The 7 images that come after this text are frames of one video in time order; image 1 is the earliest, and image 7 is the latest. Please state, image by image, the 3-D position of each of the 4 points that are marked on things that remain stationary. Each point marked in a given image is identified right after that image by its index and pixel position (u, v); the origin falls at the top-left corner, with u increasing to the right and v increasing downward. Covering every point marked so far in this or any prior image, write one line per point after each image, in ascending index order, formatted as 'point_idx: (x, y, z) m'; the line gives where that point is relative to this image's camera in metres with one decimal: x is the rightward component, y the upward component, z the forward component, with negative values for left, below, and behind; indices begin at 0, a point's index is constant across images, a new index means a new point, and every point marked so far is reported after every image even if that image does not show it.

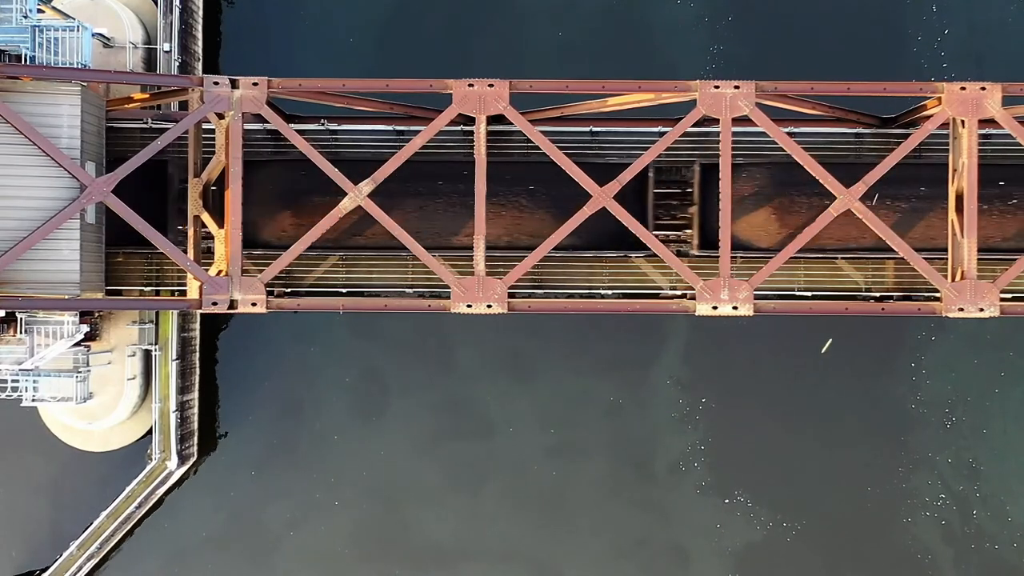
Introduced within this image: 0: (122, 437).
0: (-8.7, -3.4, +15.5) m
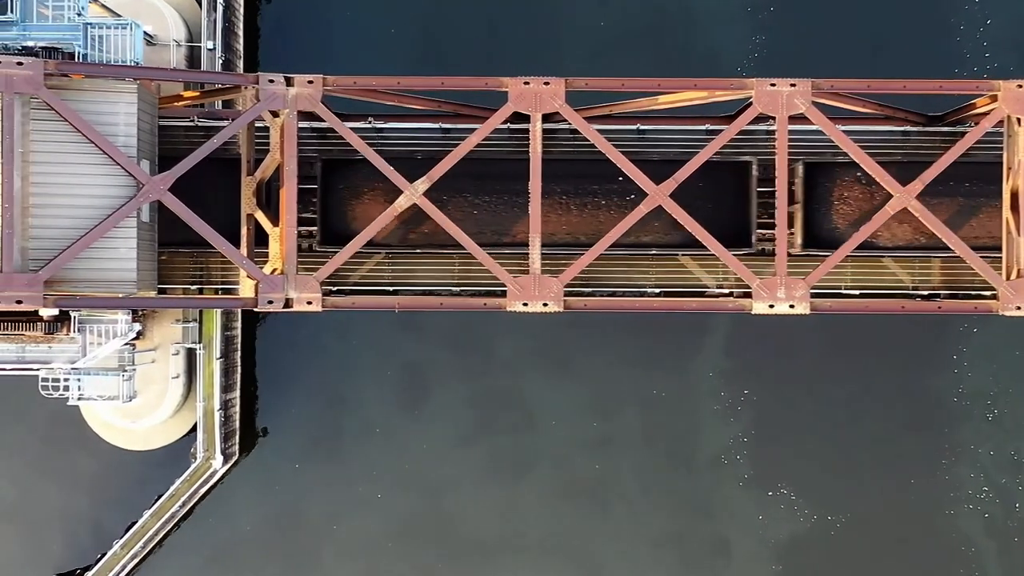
0: (-7.7, -3.3, +15.5) m
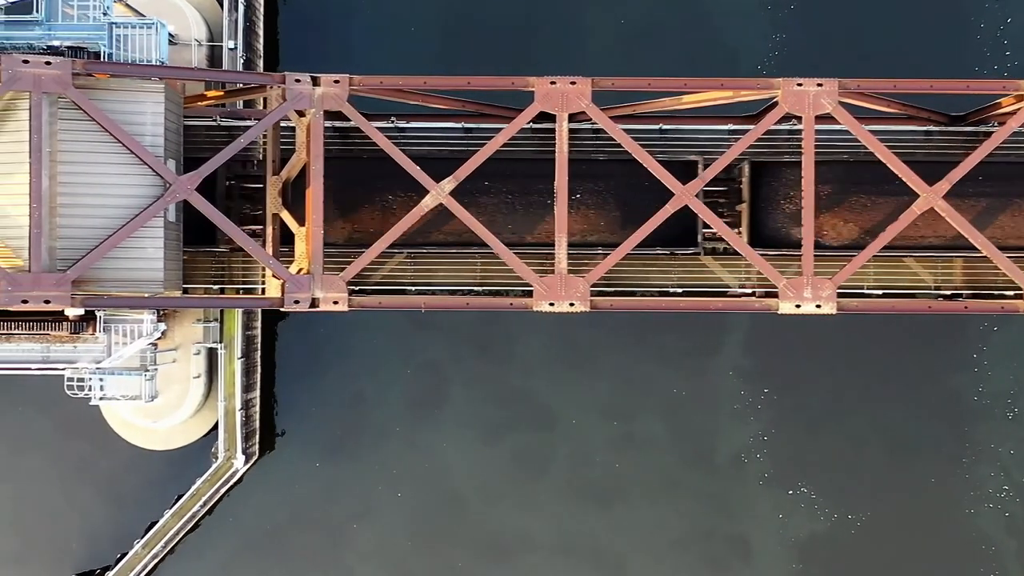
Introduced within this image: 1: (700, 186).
0: (-7.3, -3.3, +15.5) m
1: (+3.2, +1.7, +11.6) m
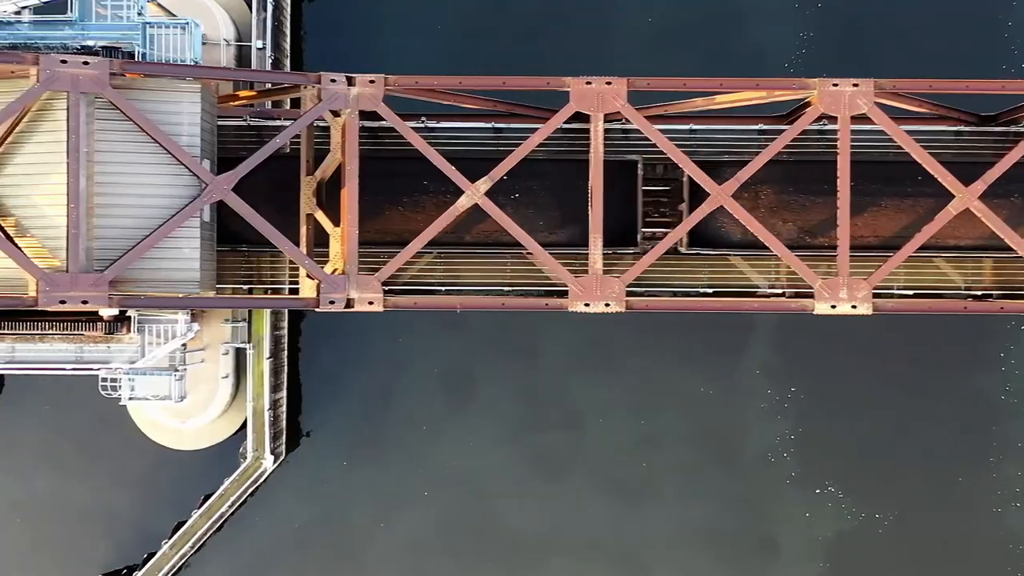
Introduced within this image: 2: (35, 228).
0: (-6.7, -3.3, +15.5) m
1: (+3.8, +1.7, +11.5) m
2: (-7.9, +1.0, +11.4) m
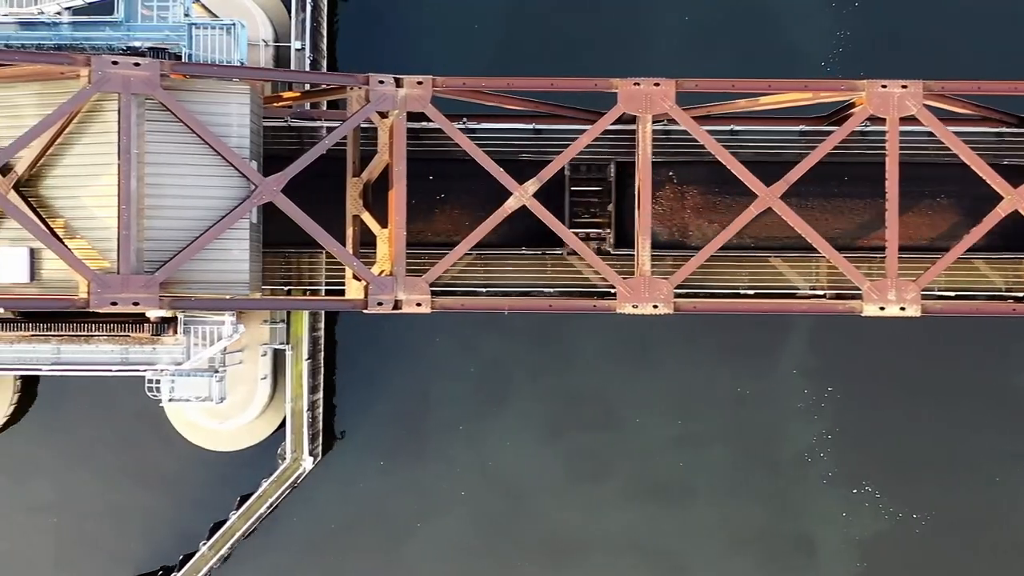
0: (-5.9, -3.3, +15.5) m
1: (+4.6, +1.7, +11.5) m
2: (-7.1, +1.0, +11.4) m
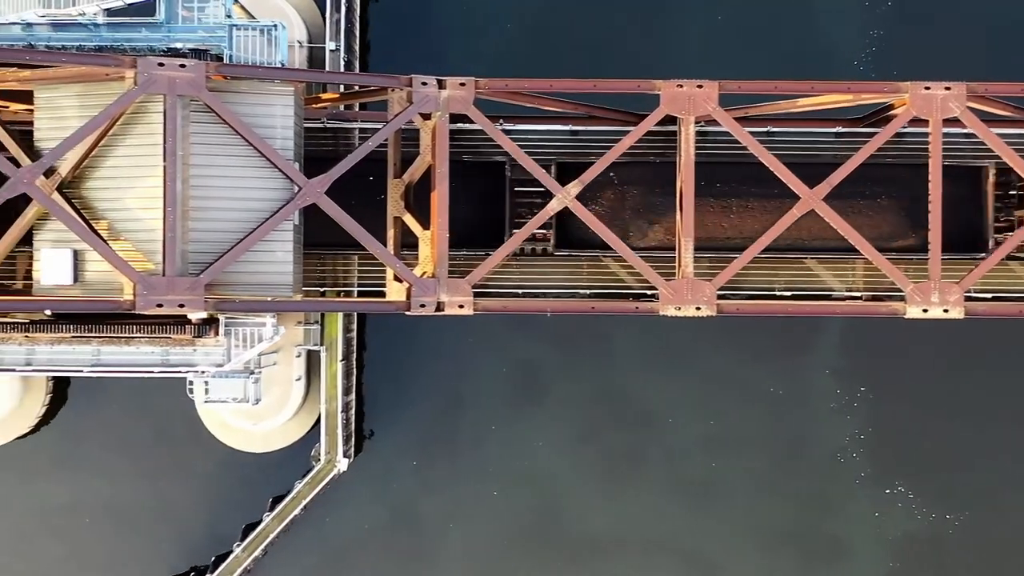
0: (-5.1, -3.4, +15.4) m
1: (+5.3, +1.6, +11.5) m
2: (-6.3, +0.9, +11.4) m
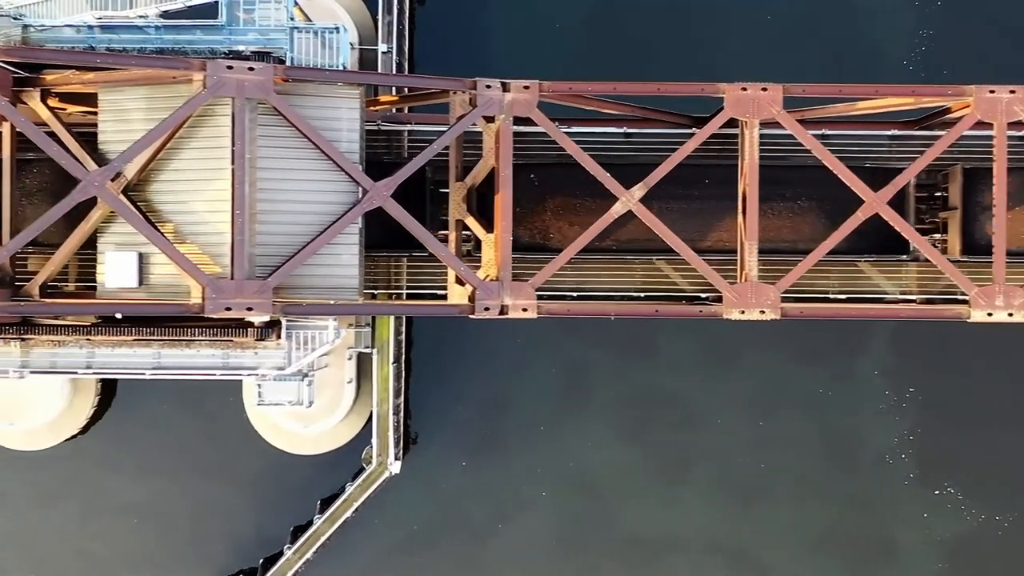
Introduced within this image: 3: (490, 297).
0: (-4.0, -3.4, +15.4) m
1: (+6.4, +1.6, +11.5) m
2: (-5.2, +0.9, +11.4) m
3: (-0.3, -0.2, +11.5) m
